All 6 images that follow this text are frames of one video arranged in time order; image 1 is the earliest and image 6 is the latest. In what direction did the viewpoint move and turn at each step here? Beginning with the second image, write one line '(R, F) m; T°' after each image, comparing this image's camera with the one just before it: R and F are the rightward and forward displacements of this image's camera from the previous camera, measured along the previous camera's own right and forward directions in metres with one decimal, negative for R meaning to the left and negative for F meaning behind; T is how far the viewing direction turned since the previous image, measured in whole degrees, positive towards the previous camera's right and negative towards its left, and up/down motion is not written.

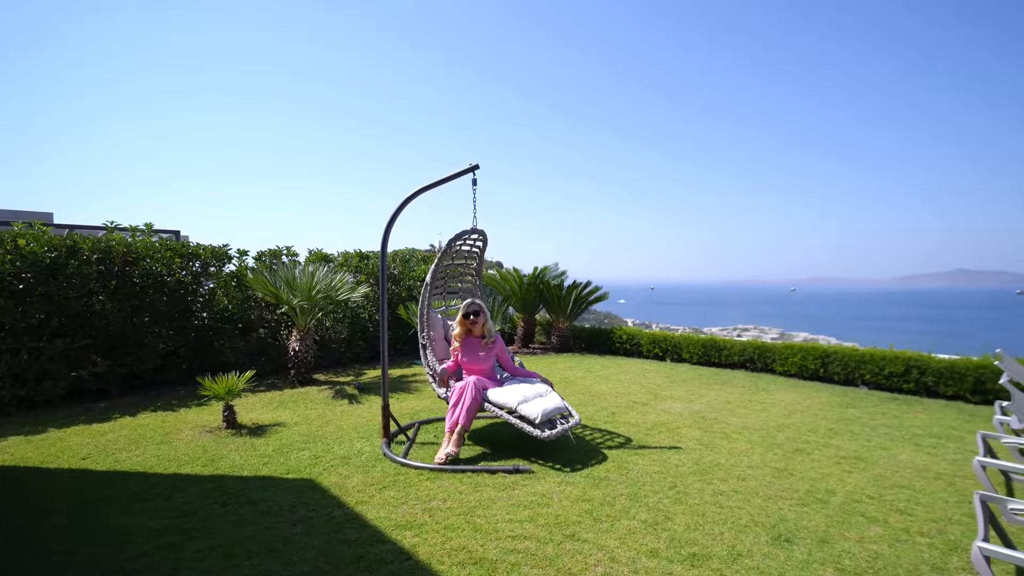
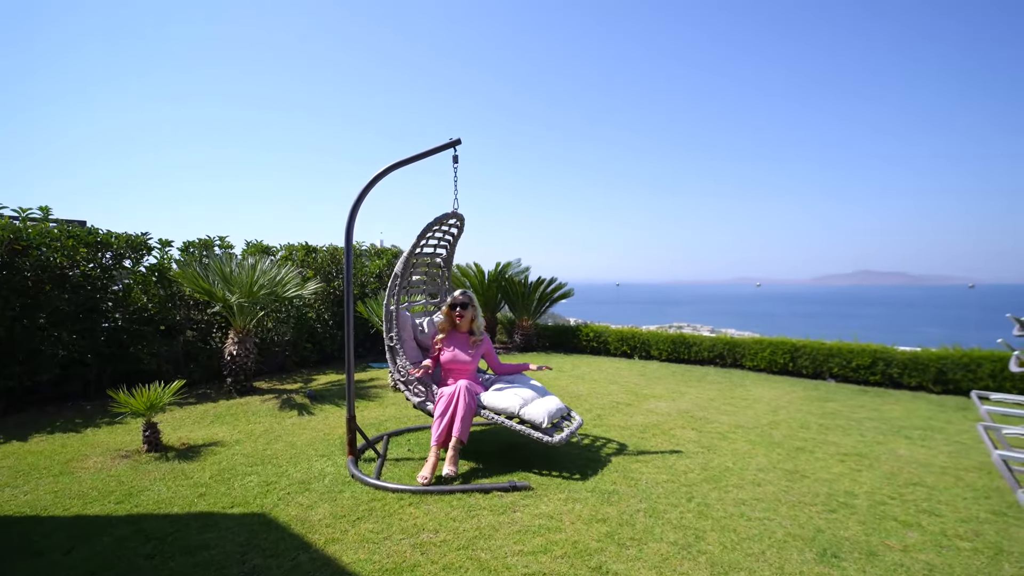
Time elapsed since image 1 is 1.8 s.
(-0.4, +0.6) m; +7°
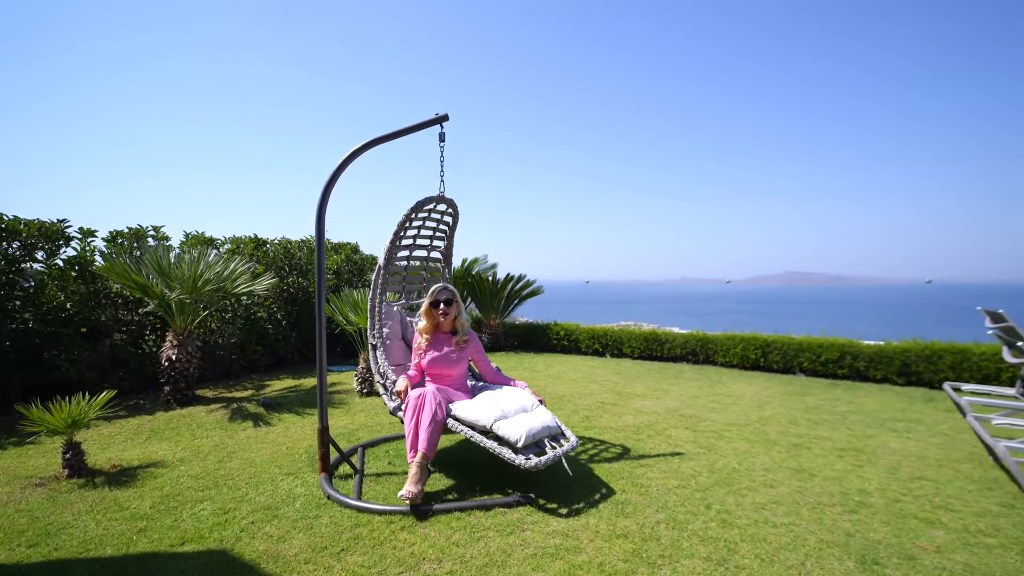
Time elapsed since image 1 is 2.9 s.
(-0.3, +0.4) m; +6°
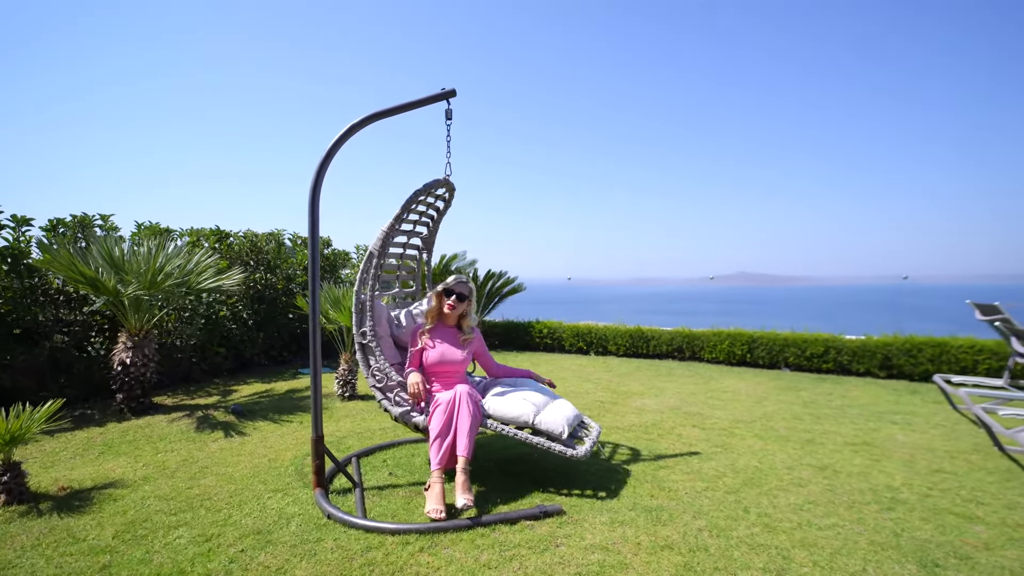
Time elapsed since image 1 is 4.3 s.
(-0.4, +0.3) m; +5°
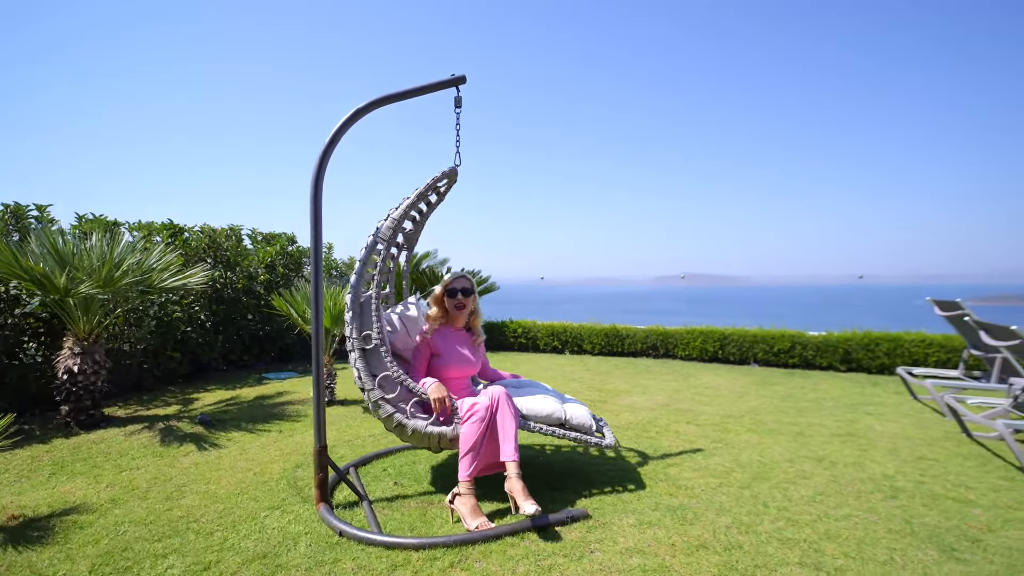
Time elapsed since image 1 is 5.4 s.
(-0.4, +0.2) m; +6°
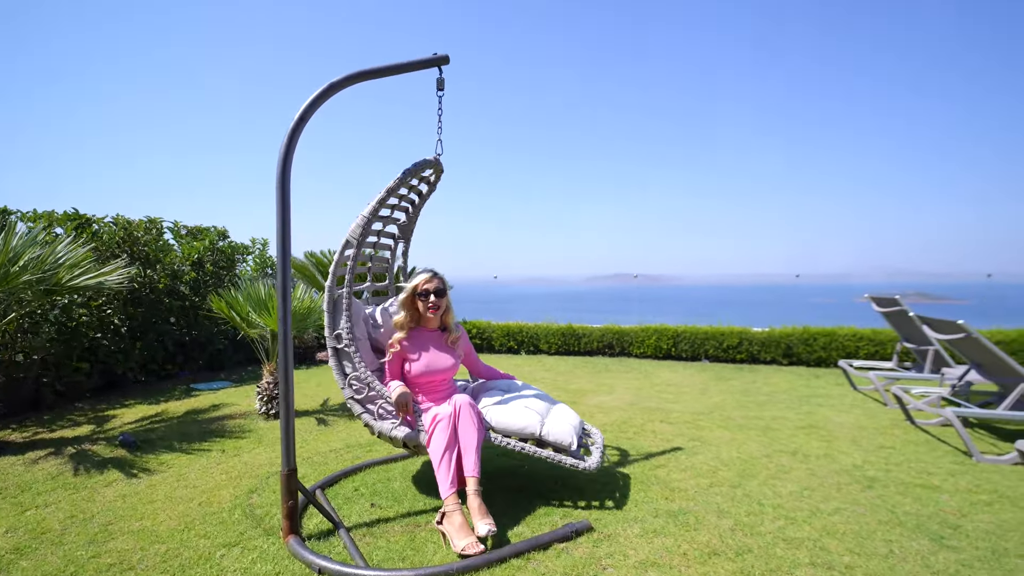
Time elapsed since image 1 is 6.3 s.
(-0.3, +0.3) m; +8°
